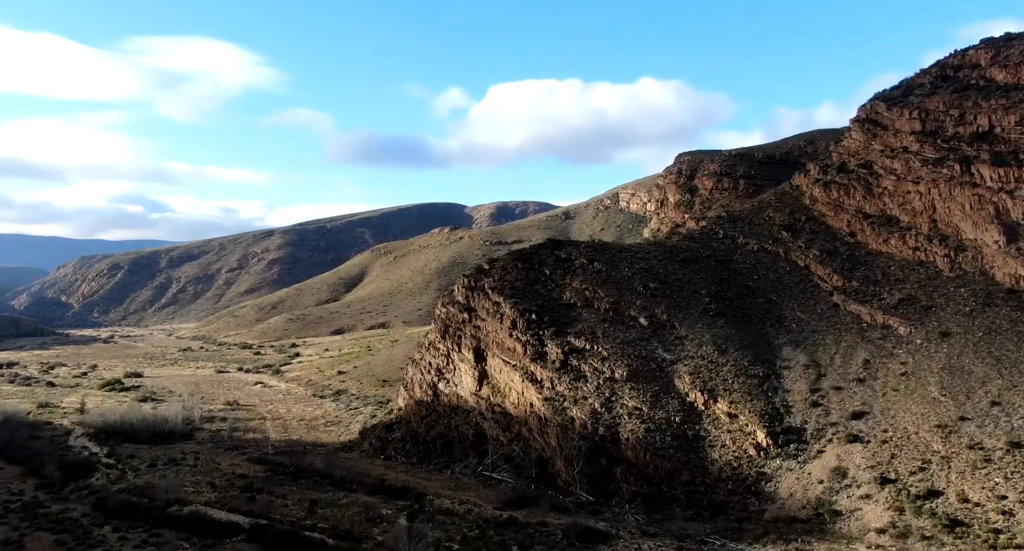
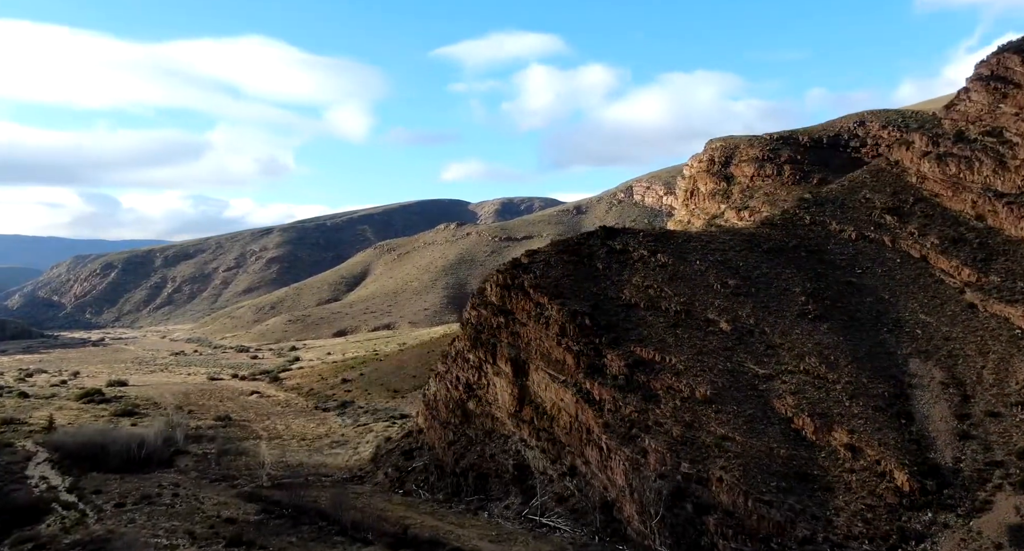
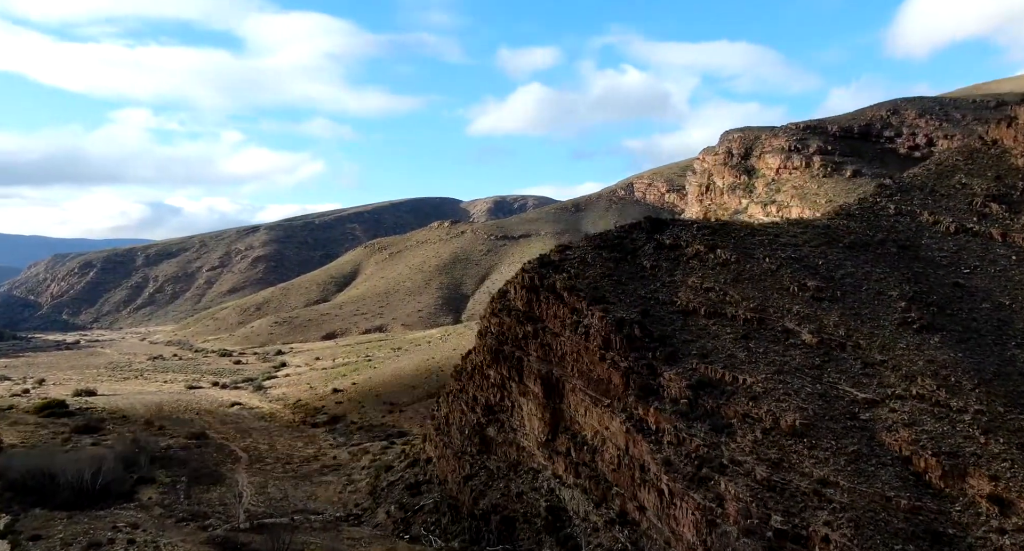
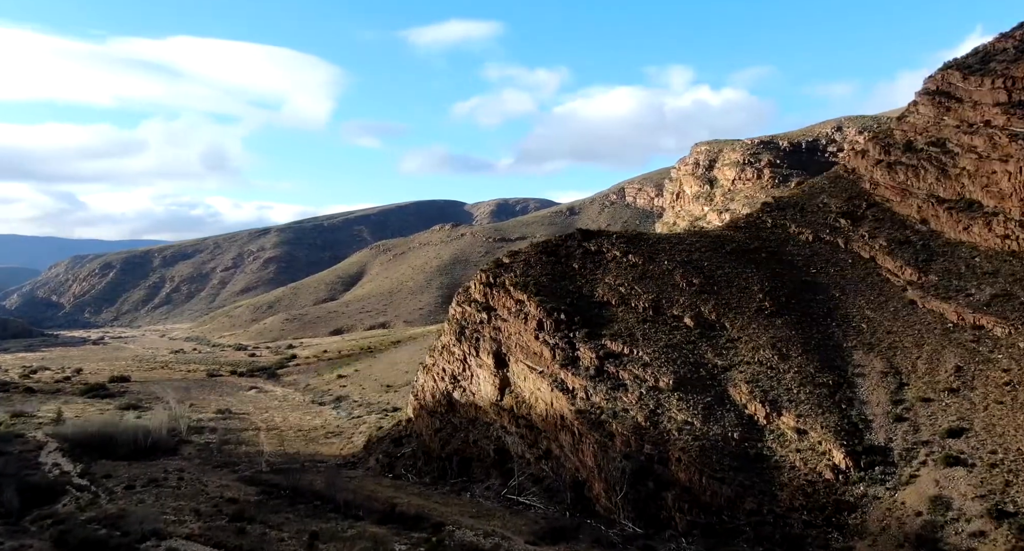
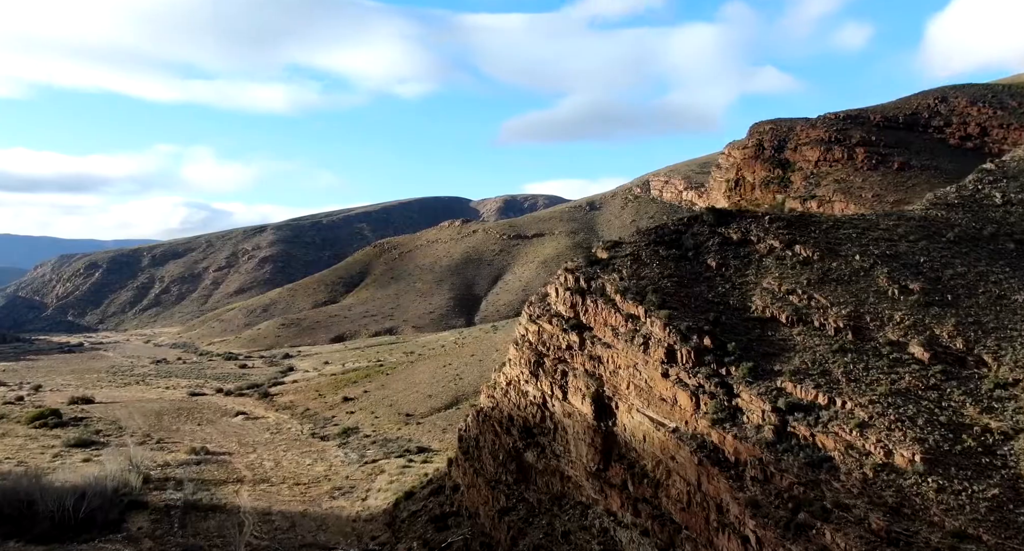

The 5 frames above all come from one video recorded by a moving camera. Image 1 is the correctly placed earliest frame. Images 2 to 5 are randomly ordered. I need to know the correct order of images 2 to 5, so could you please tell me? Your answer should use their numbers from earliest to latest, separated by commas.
4, 2, 3, 5
